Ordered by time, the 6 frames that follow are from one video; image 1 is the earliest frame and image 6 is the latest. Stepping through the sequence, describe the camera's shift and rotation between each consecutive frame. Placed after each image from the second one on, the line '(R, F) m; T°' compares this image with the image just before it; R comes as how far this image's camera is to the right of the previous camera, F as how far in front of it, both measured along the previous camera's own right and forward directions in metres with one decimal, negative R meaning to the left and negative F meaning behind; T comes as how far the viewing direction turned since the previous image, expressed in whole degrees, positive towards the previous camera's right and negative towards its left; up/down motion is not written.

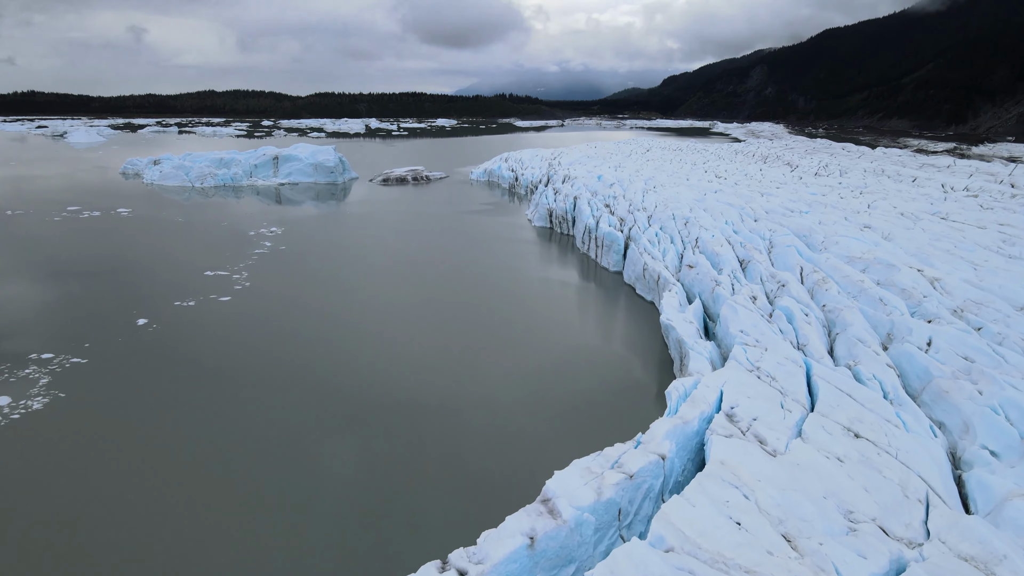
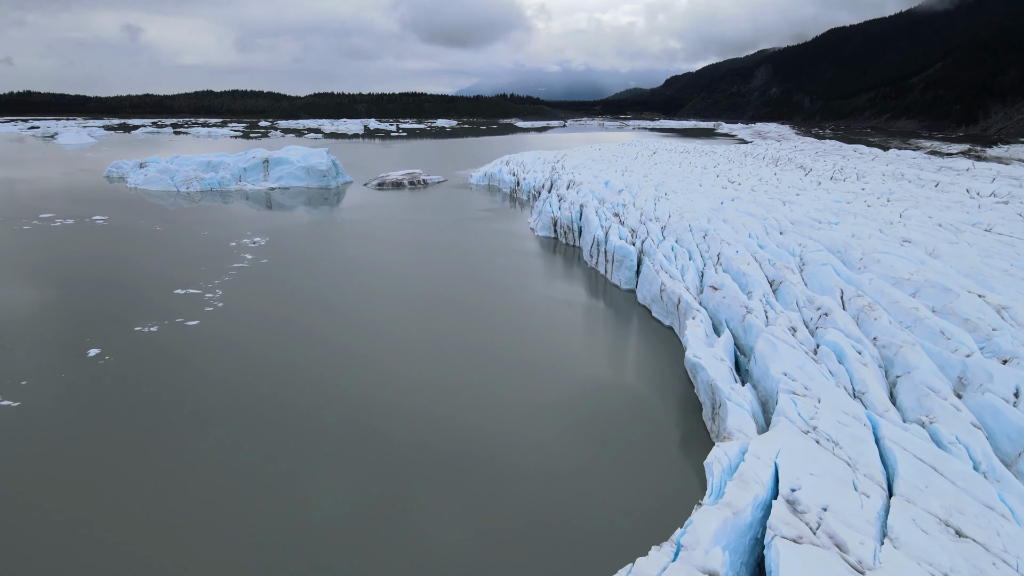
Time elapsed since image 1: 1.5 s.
(0.0, +1.3) m; 0°
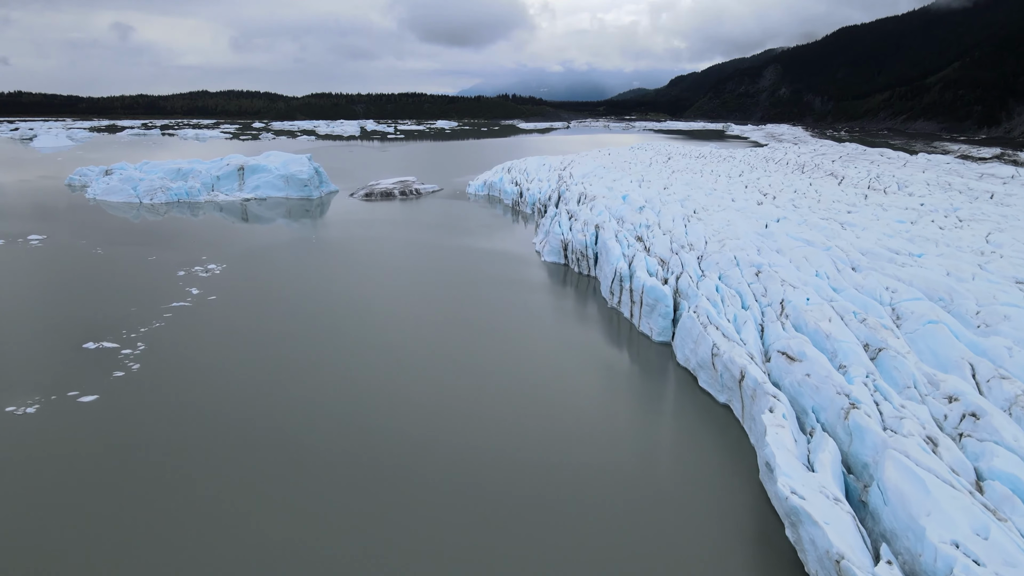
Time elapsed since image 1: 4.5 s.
(0.0, +2.7) m; 0°
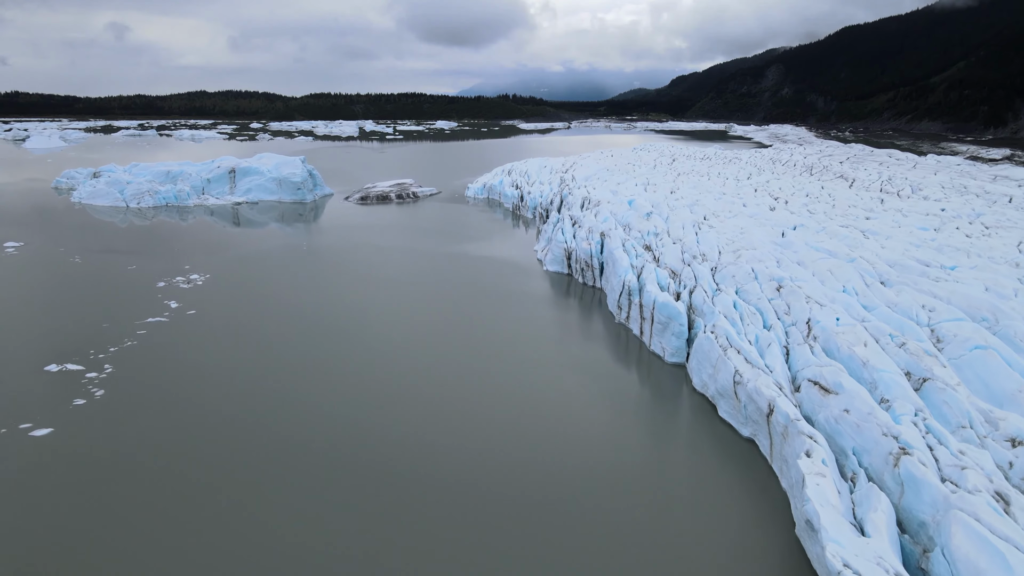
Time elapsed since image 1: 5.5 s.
(0.0, +0.8) m; 0°
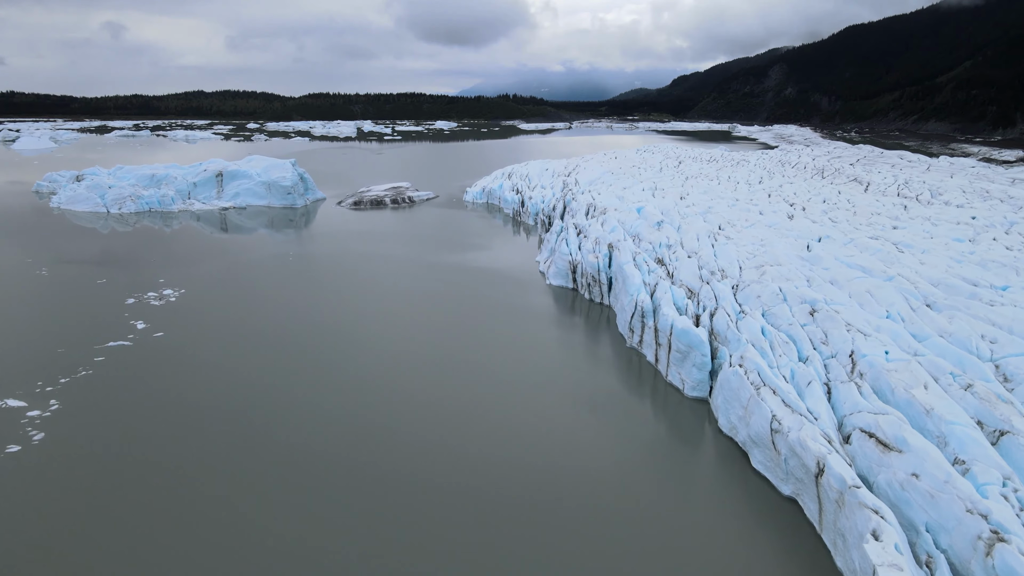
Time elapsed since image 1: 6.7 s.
(0.0, +1.1) m; 0°
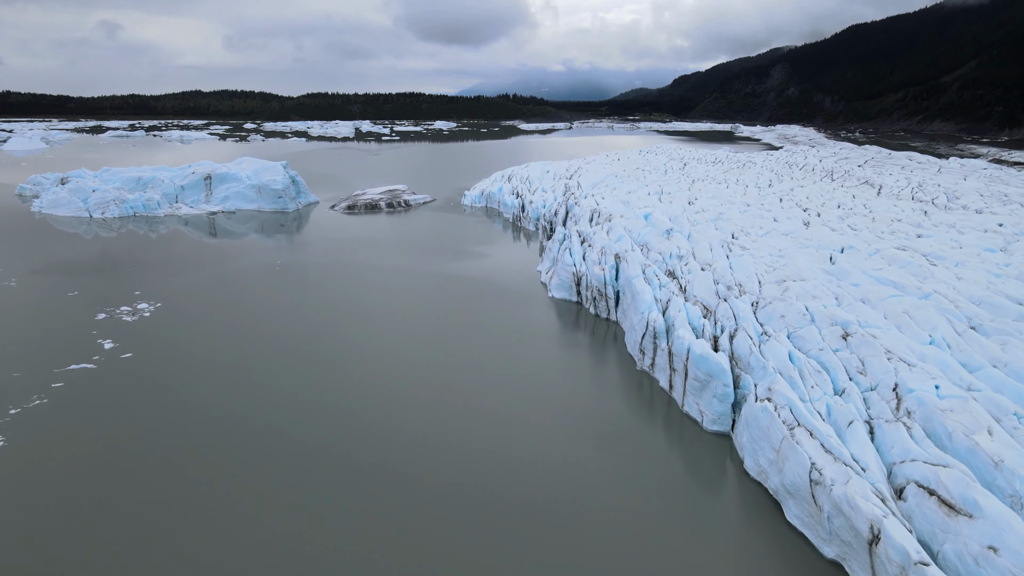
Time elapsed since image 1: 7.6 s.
(0.0, +0.9) m; 0°
